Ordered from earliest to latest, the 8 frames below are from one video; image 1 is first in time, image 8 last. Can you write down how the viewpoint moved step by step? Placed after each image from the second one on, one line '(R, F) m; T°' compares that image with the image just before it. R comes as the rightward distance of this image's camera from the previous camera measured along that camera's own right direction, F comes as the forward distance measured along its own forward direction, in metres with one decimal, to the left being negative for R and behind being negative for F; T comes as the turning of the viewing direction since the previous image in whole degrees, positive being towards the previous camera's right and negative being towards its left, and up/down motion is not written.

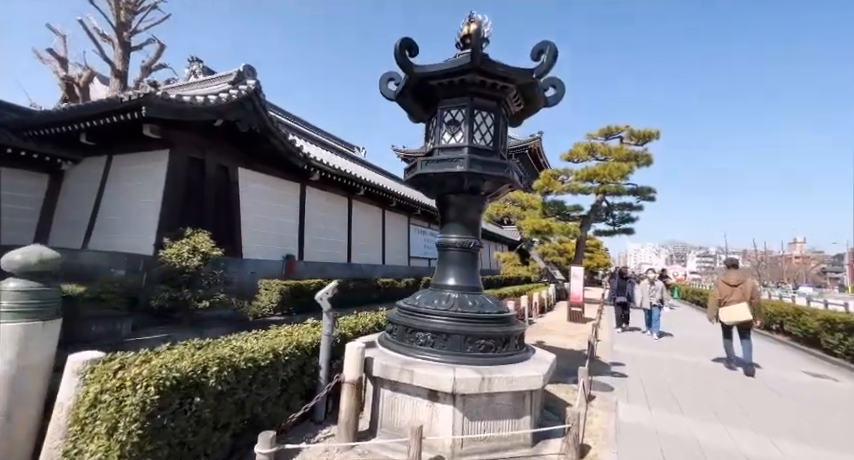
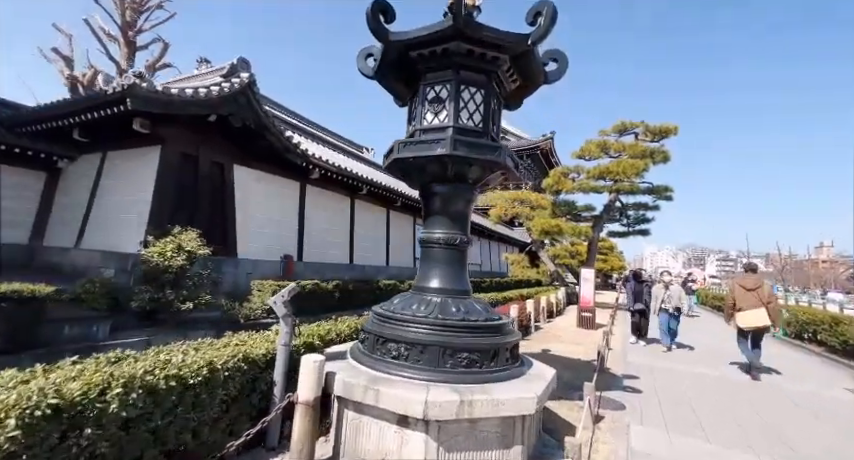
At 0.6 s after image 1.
(+0.2, +0.4) m; -2°
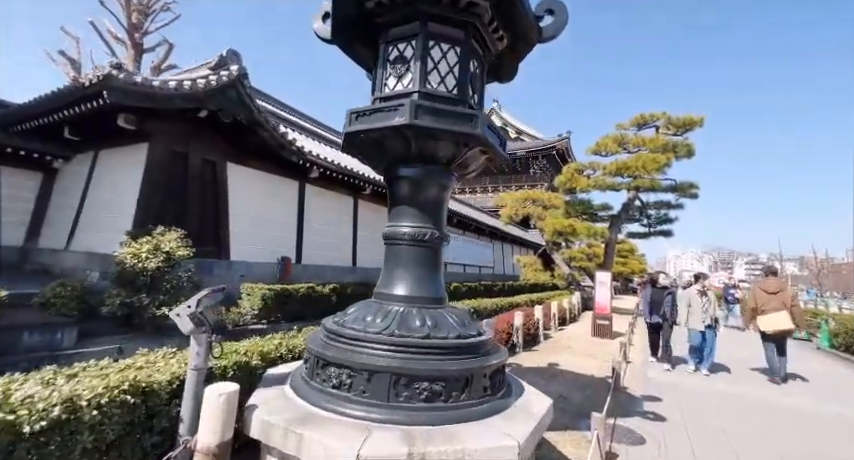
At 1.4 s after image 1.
(+0.3, +0.5) m; -2°
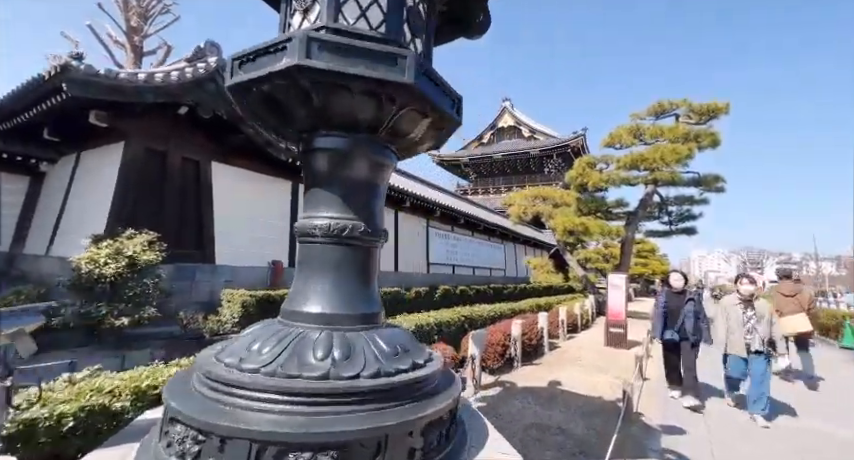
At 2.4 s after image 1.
(+0.4, +0.6) m; -2°
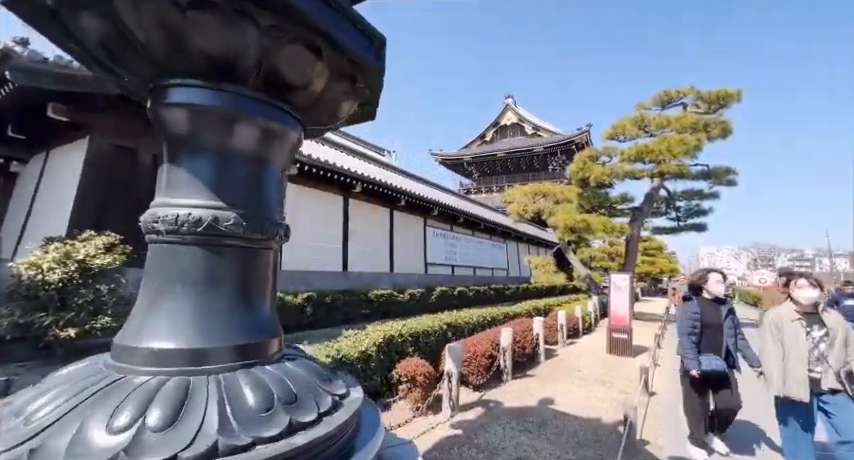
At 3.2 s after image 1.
(+0.3, +0.5) m; -1°
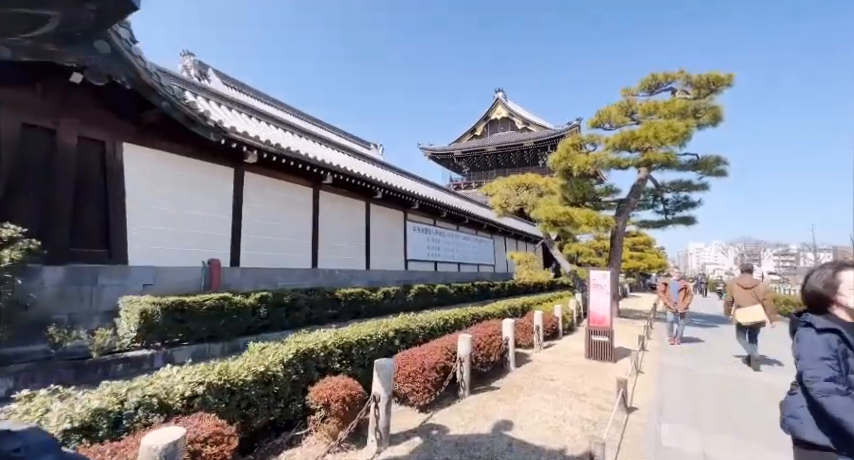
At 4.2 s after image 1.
(+0.5, +0.6) m; +1°
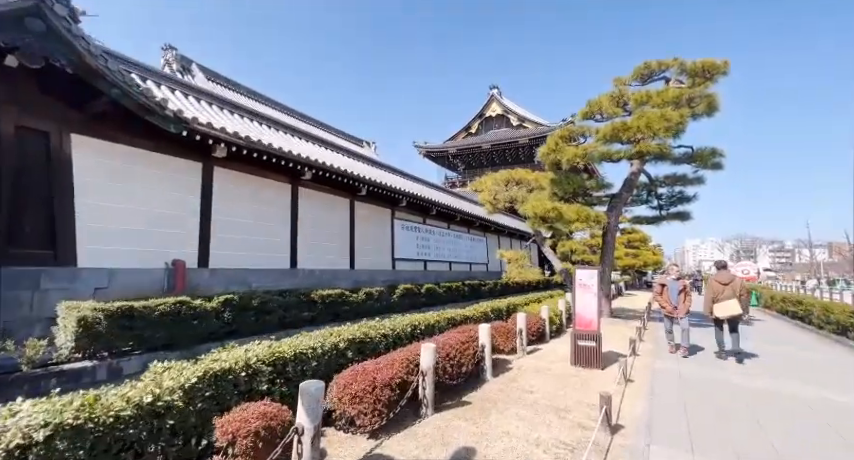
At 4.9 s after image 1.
(+0.3, +0.4) m; 0°
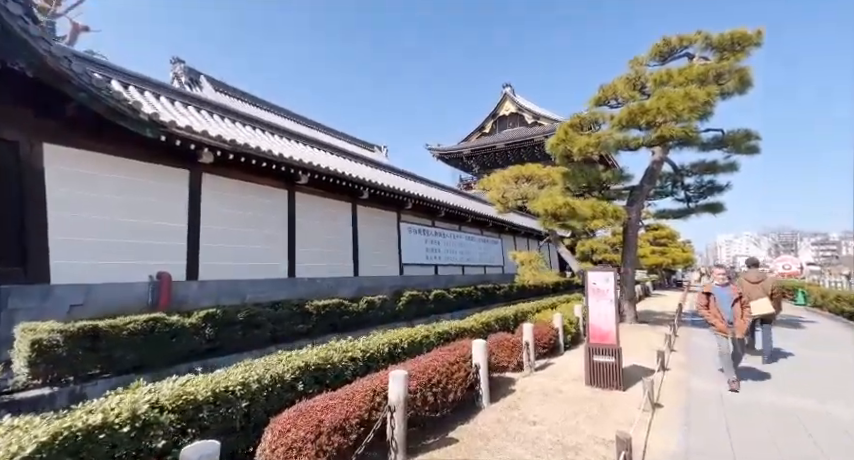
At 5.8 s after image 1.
(+0.4, +0.6) m; -3°
